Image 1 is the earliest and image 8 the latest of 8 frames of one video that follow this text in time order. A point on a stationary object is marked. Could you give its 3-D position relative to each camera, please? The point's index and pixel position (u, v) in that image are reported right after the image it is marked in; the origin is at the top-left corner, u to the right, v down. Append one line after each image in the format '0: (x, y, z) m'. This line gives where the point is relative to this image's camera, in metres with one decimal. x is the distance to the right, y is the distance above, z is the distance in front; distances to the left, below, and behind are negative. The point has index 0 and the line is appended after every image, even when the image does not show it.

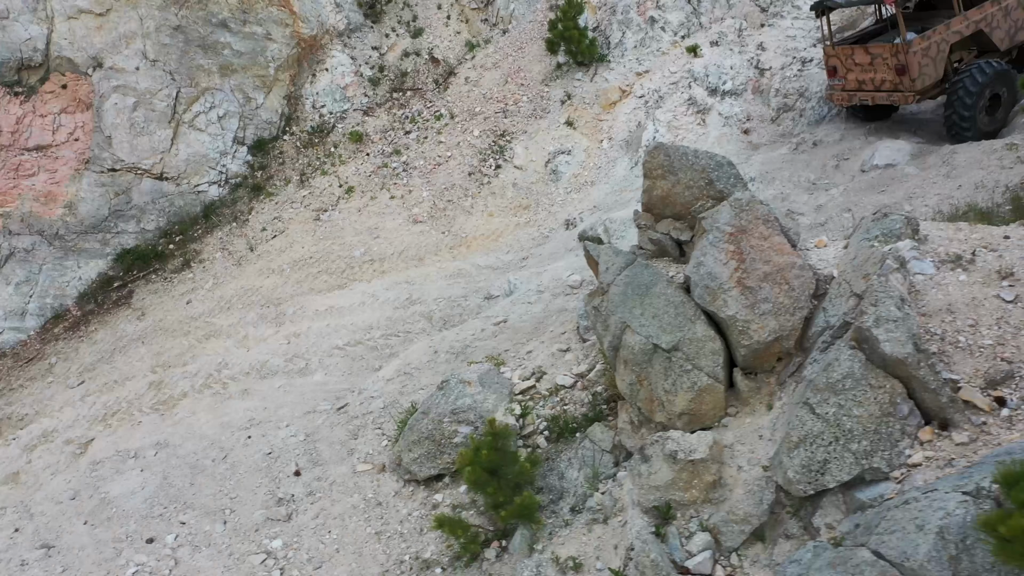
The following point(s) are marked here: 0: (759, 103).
0: (+3.7, +2.8, +12.5) m
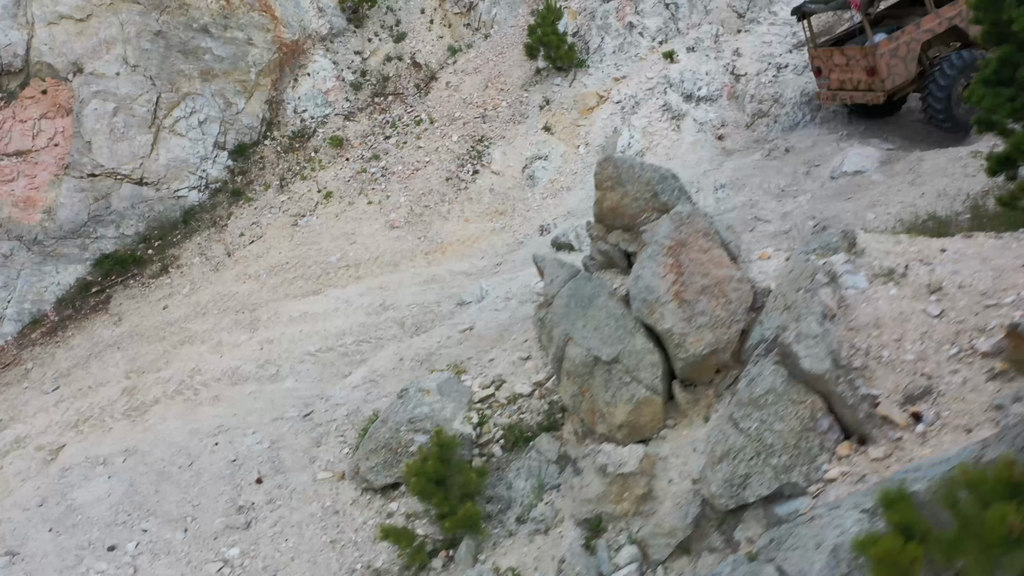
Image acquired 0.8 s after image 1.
0: (+3.4, +2.7, +12.6) m
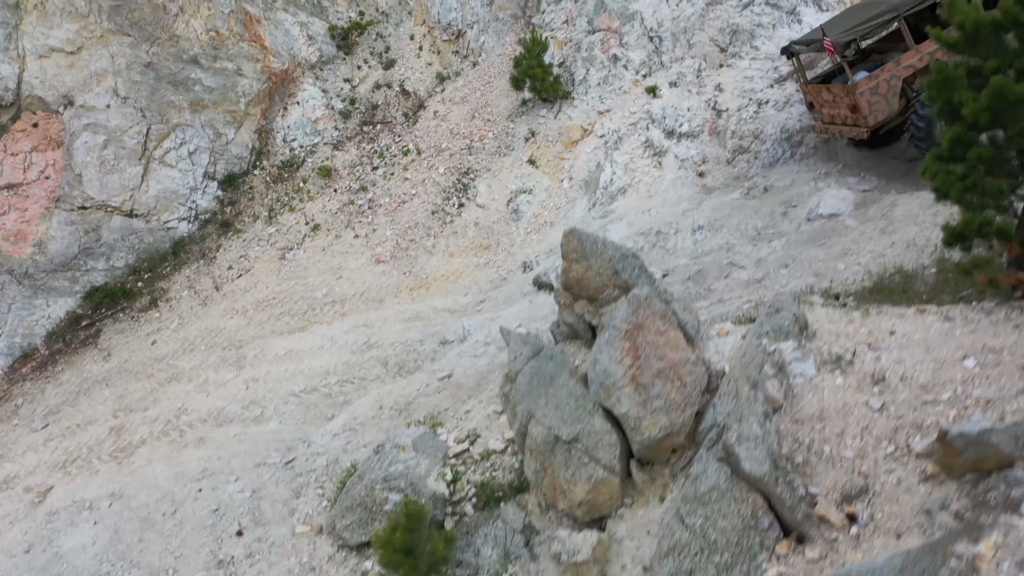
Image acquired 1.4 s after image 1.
0: (+3.1, +2.2, +12.7) m
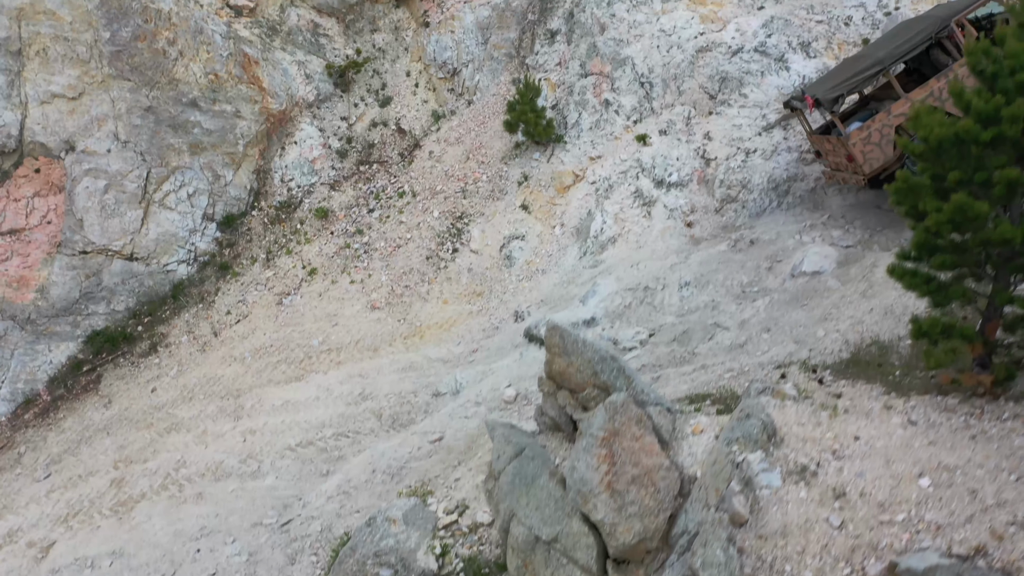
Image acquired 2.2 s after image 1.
0: (+3.0, +1.5, +13.0) m
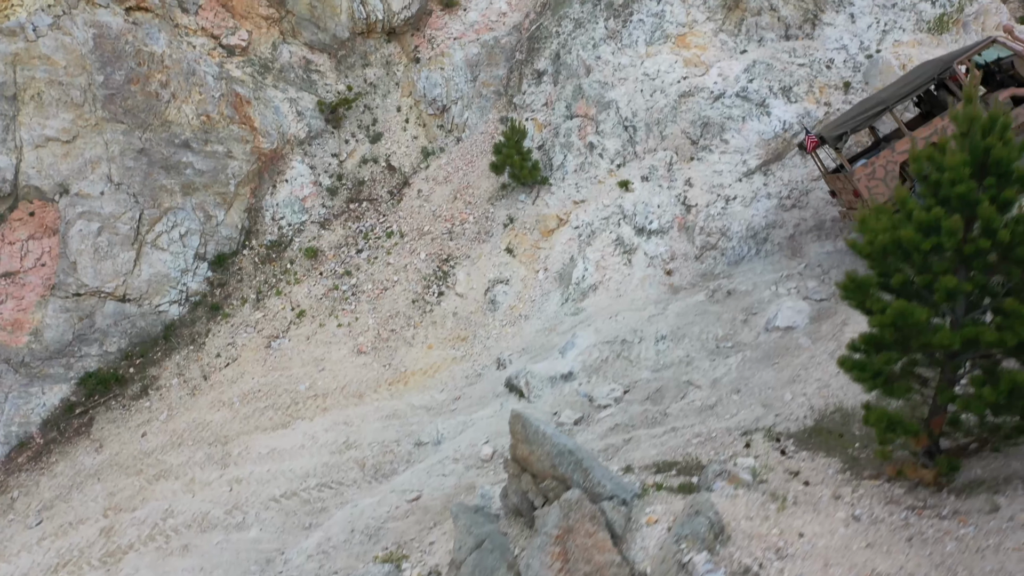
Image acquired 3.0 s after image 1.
0: (+2.7, +0.7, +13.2) m
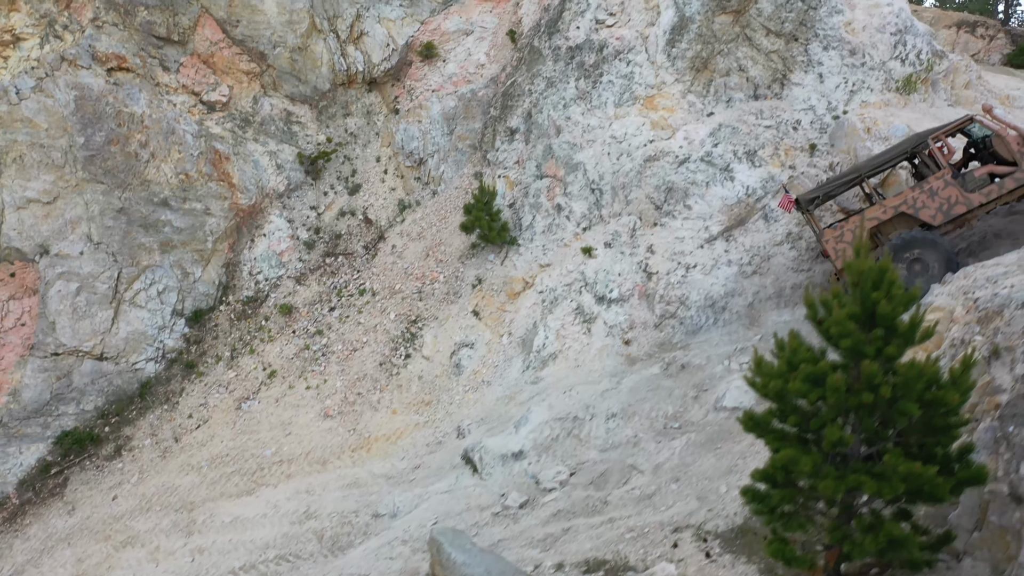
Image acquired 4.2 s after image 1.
0: (+2.1, -0.4, +13.5) m
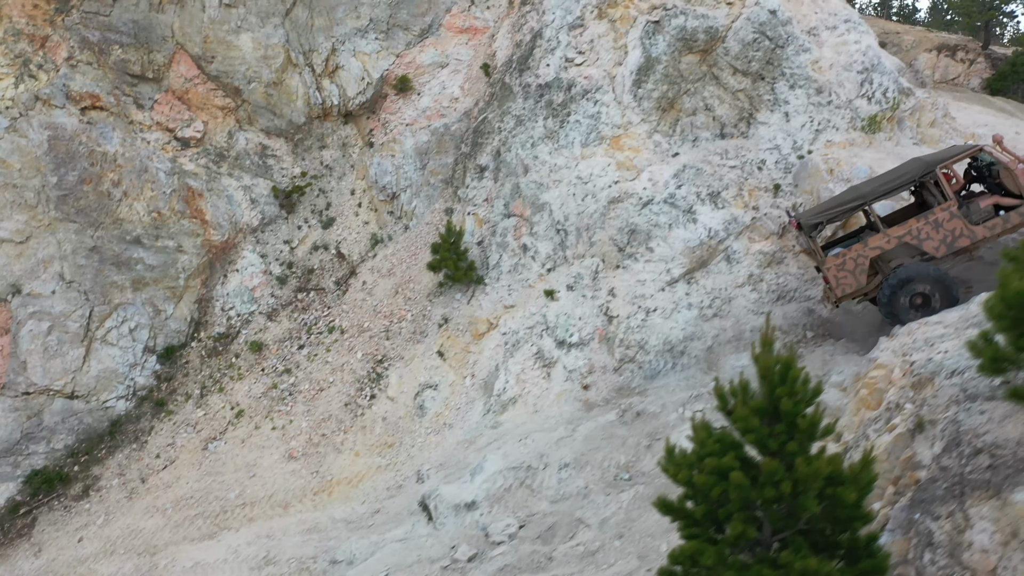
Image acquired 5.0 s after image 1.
0: (+1.5, -1.1, +13.7) m
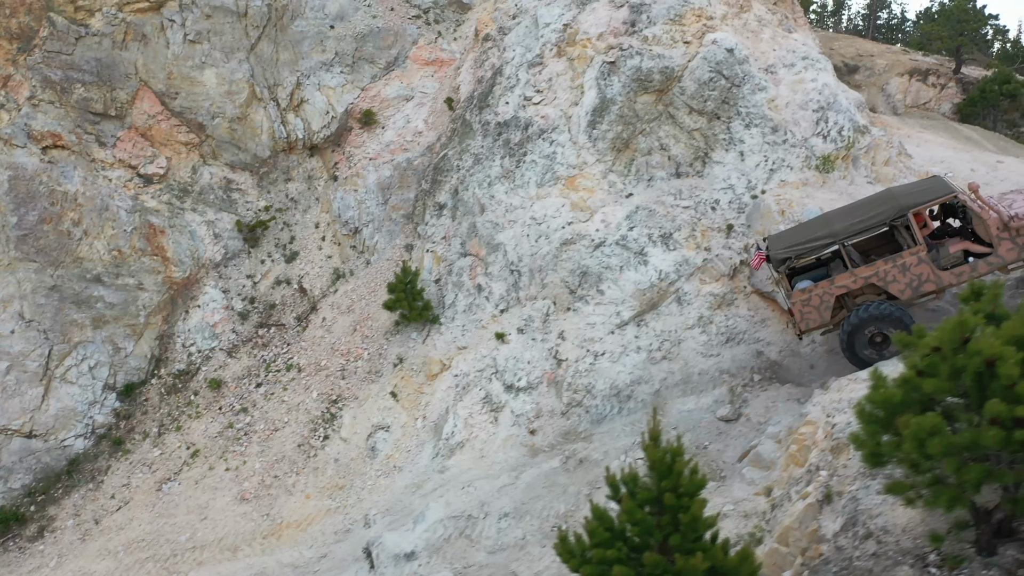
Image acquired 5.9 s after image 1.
0: (+0.6, -1.9, +13.8) m
